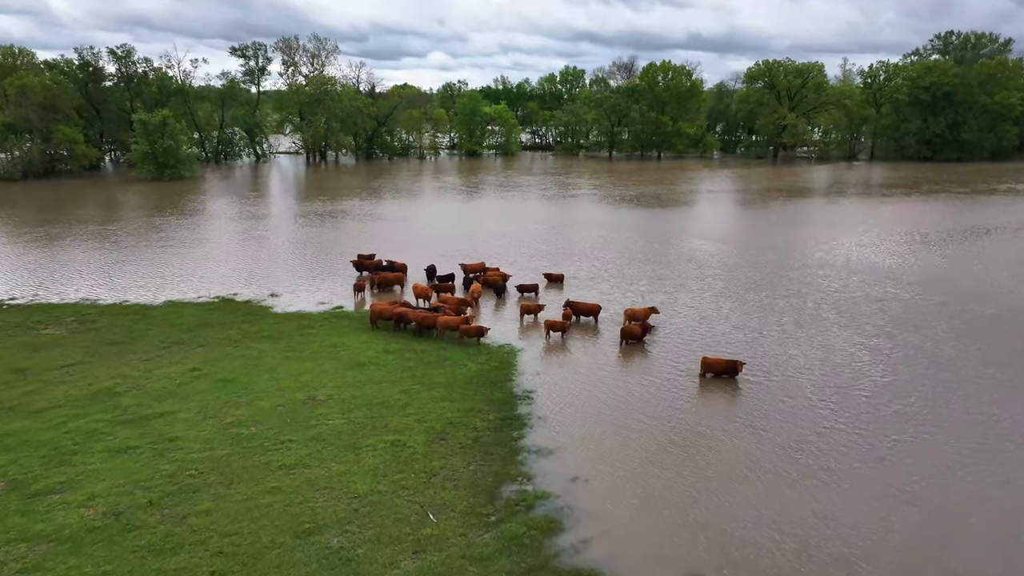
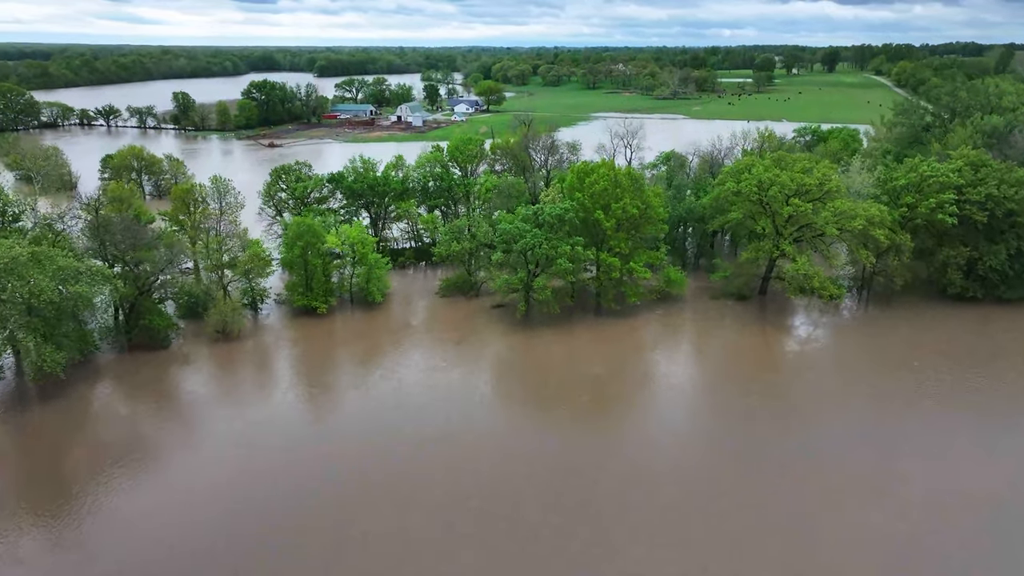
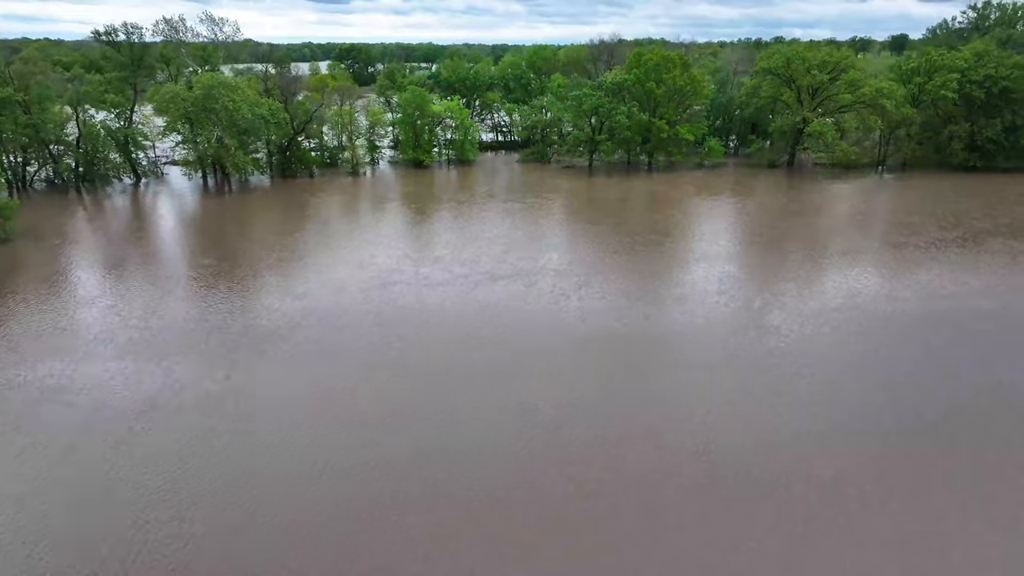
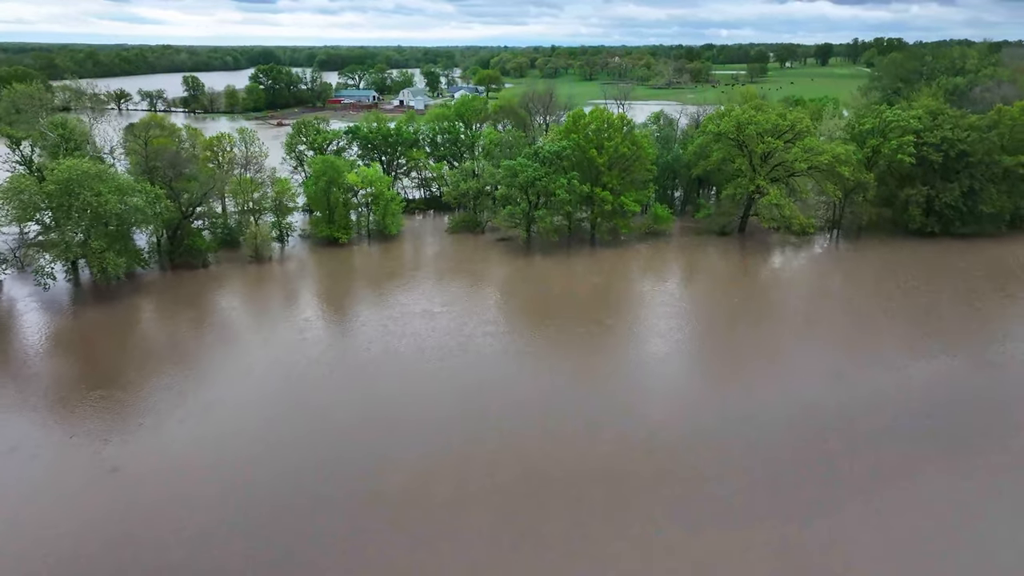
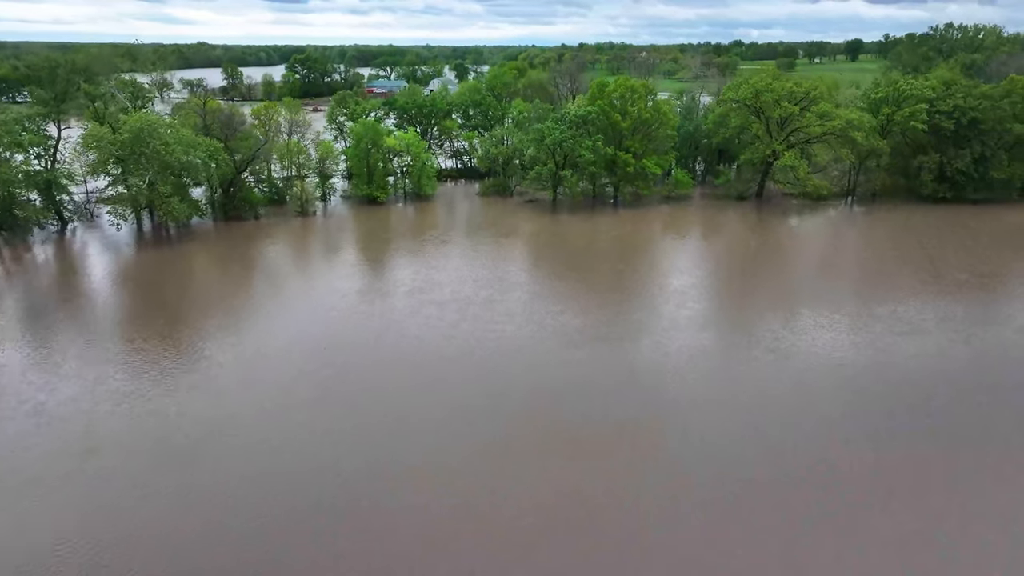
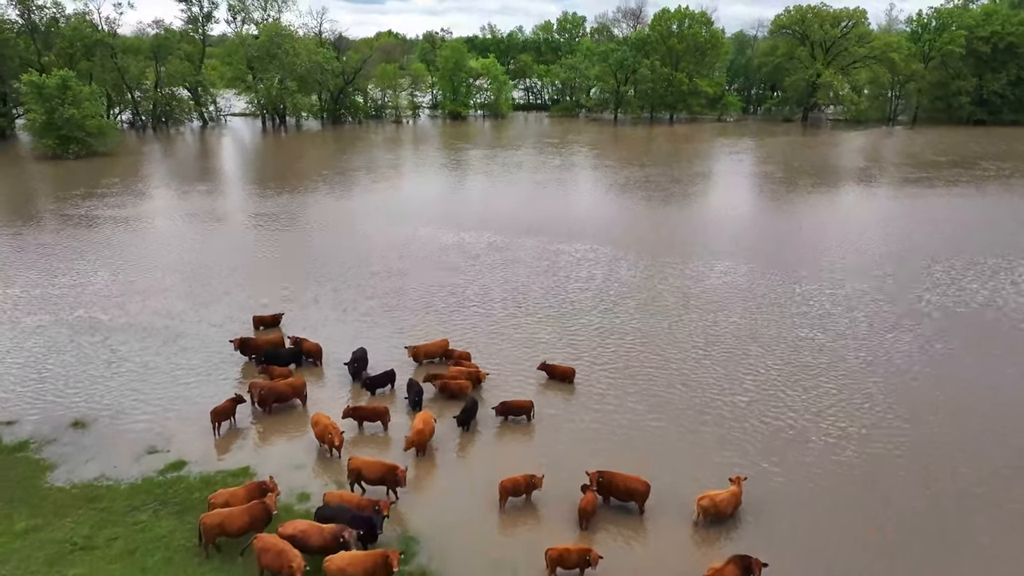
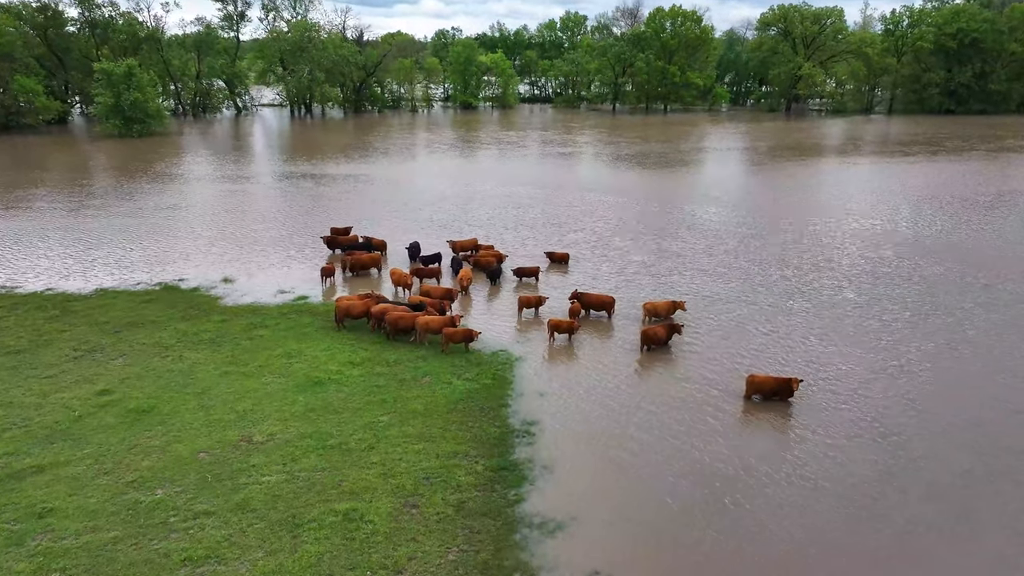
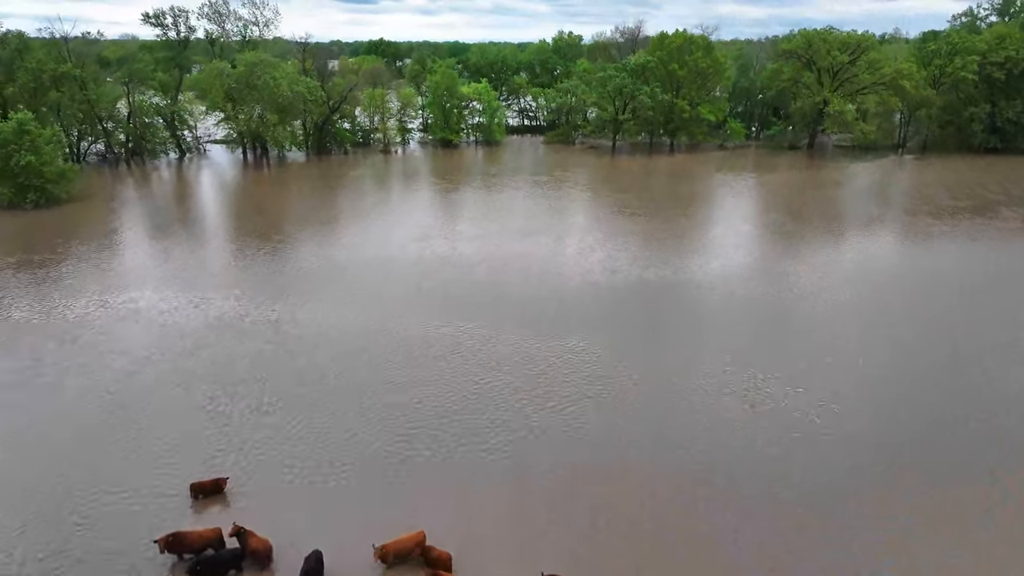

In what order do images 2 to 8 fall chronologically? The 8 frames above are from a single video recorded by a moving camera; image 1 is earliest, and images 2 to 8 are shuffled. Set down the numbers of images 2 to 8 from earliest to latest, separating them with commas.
7, 6, 8, 3, 5, 4, 2
